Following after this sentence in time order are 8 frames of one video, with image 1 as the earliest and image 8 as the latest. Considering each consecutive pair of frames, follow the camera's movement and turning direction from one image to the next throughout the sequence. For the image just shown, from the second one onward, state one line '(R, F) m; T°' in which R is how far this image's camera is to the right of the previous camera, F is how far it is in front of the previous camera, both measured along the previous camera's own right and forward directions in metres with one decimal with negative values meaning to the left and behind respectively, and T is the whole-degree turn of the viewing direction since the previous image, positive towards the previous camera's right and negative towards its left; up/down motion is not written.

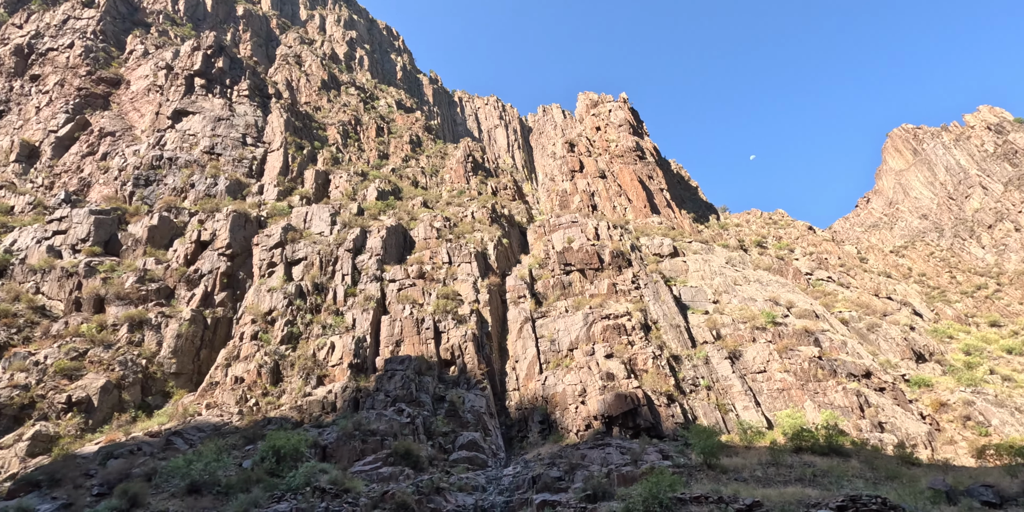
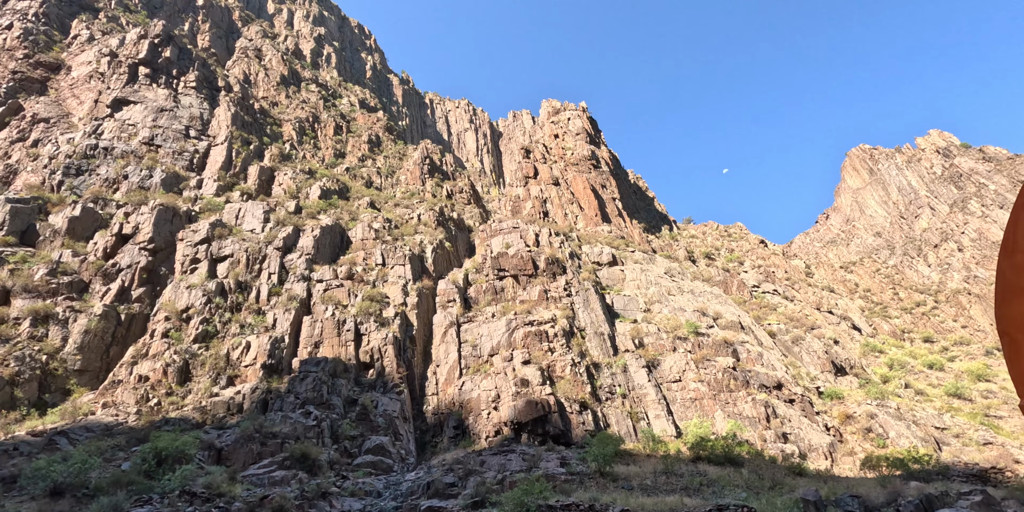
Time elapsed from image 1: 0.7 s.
(+2.0, 0.0) m; +3°
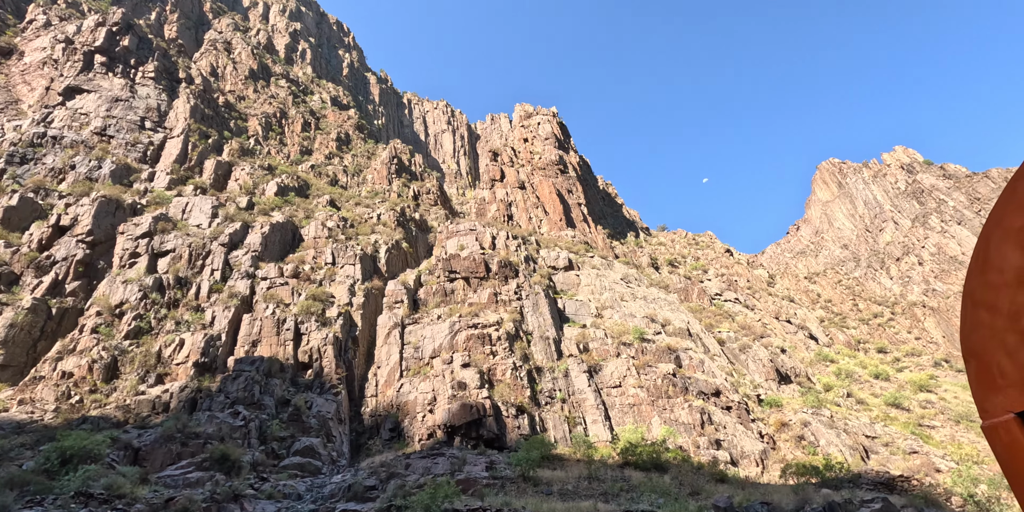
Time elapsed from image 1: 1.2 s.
(+1.4, 0.0) m; +2°
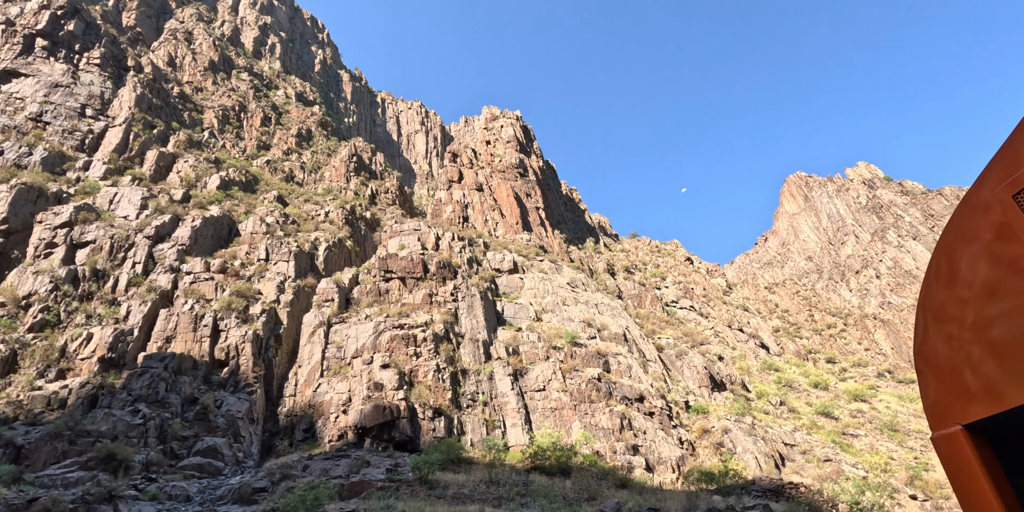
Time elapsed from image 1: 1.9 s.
(+2.0, +0.2) m; +2°
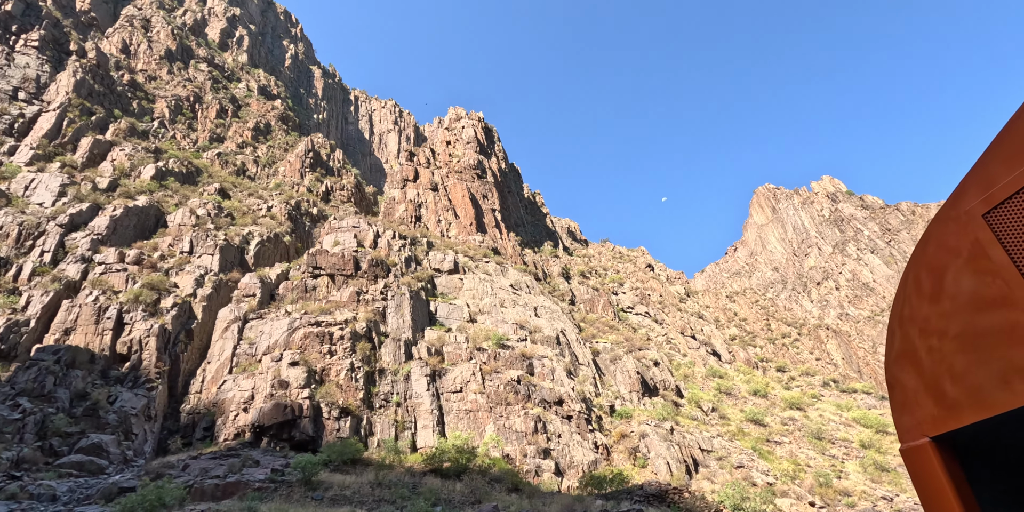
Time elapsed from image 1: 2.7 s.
(+2.3, +0.3) m; +2°
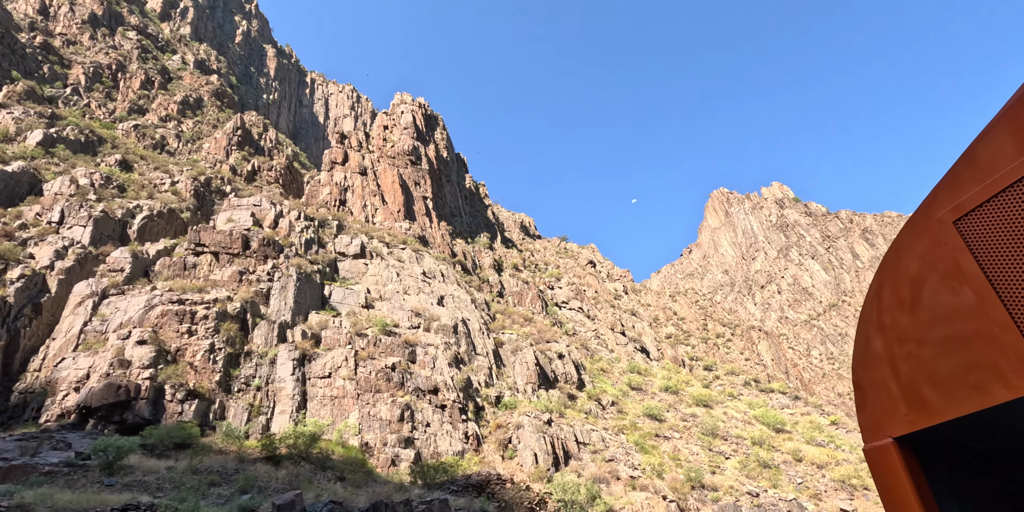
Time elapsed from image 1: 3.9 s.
(+3.3, +0.6) m; +3°
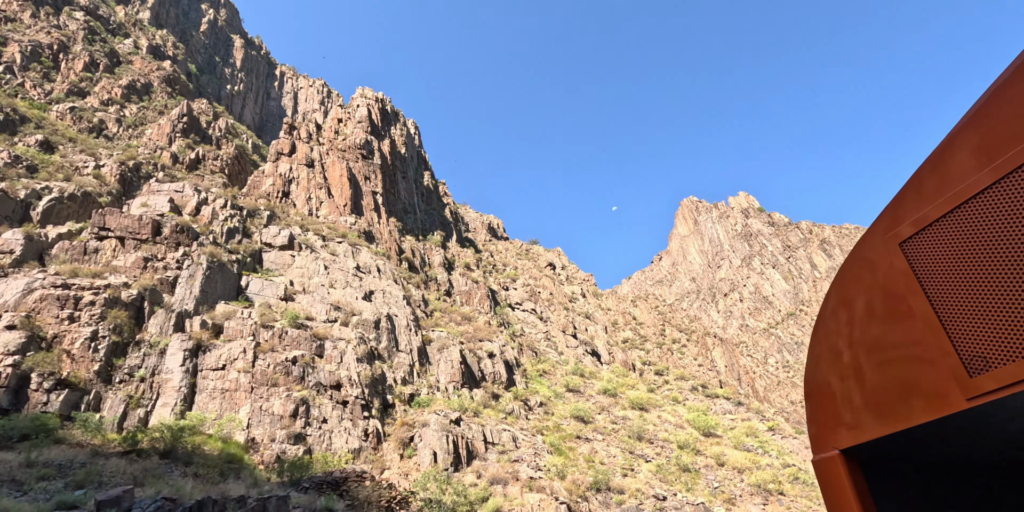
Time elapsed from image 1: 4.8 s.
(+2.5, +0.6) m; +2°
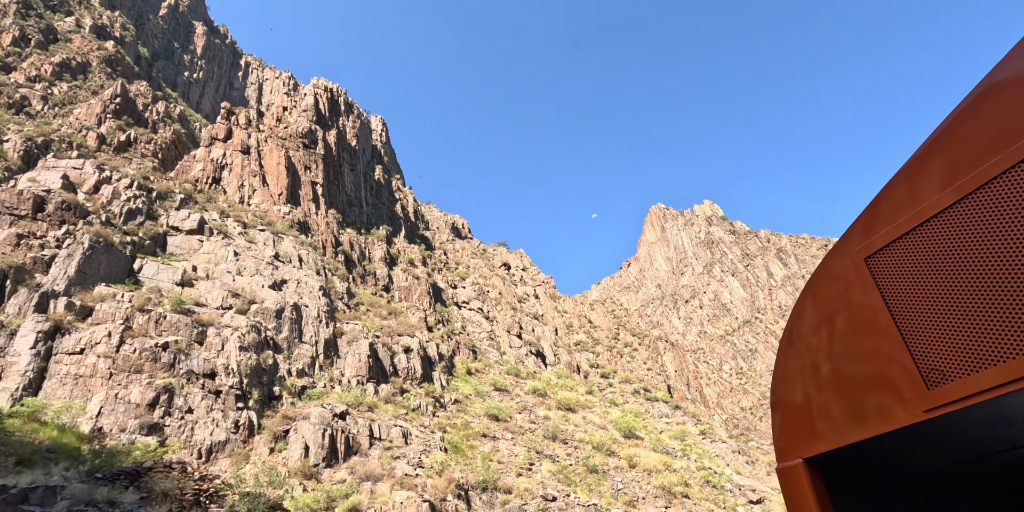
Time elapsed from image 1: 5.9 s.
(+3.0, +0.8) m; +2°
